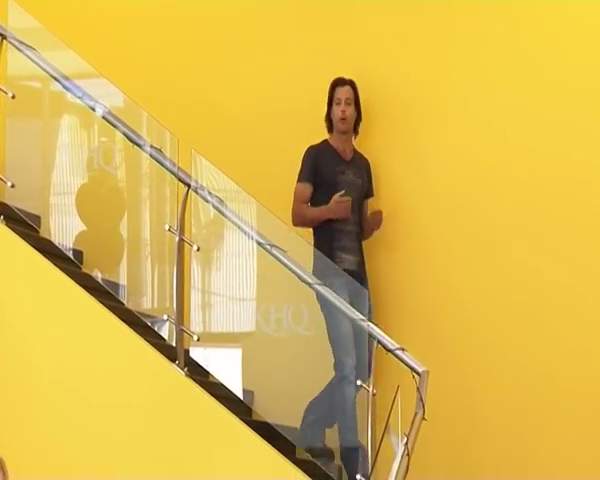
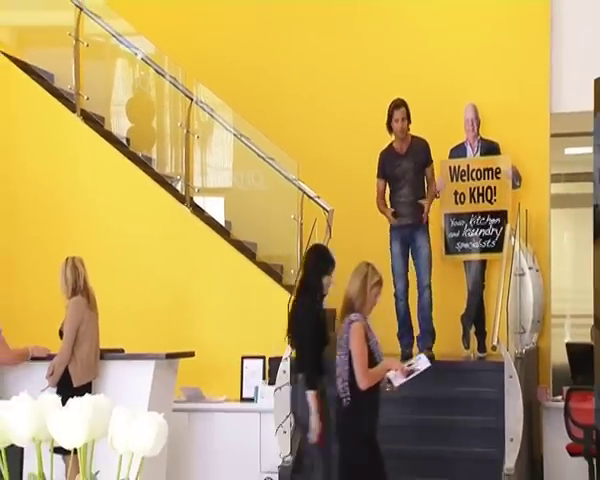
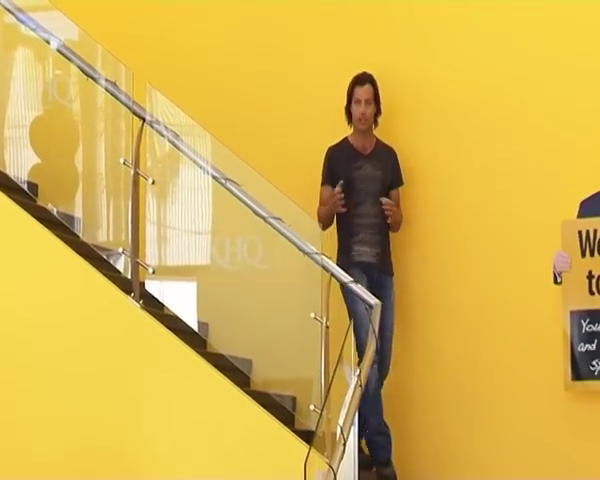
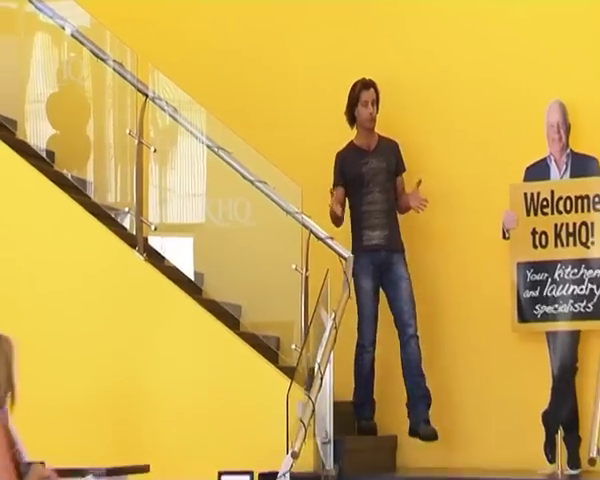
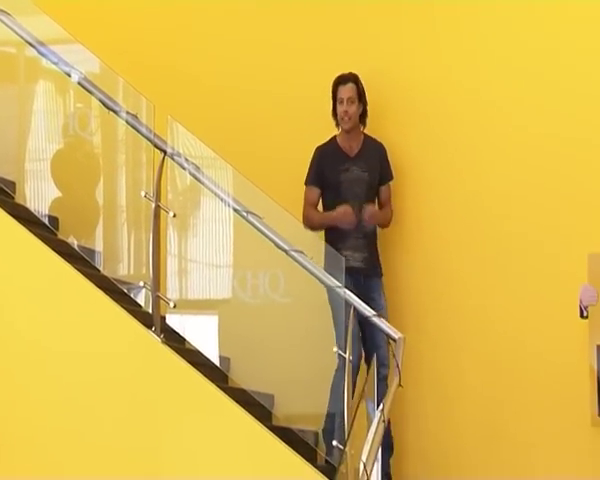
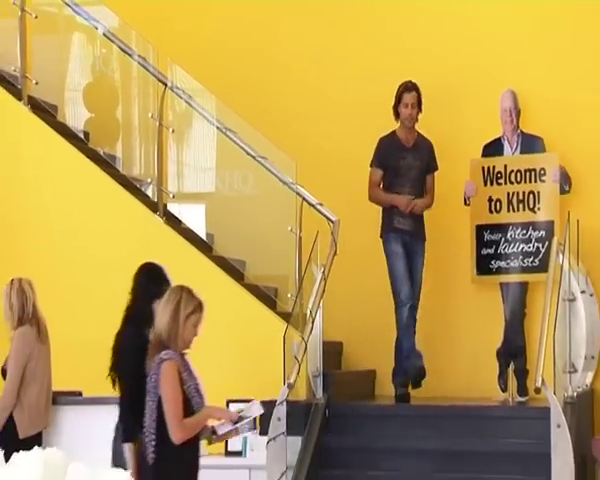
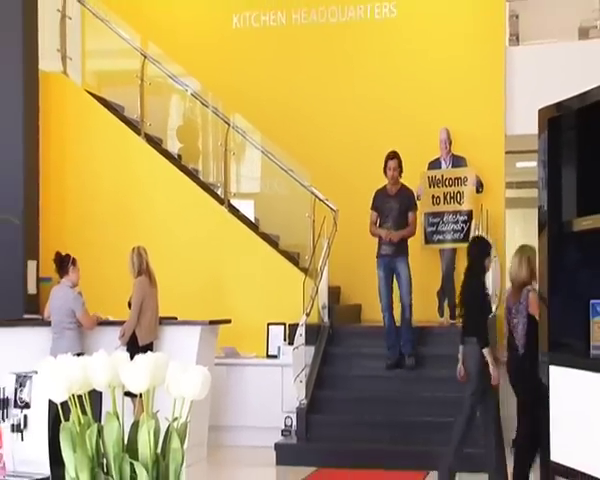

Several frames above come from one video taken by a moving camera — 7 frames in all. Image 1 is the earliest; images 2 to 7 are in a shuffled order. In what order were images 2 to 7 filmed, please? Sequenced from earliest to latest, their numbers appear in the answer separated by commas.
5, 3, 4, 6, 2, 7
